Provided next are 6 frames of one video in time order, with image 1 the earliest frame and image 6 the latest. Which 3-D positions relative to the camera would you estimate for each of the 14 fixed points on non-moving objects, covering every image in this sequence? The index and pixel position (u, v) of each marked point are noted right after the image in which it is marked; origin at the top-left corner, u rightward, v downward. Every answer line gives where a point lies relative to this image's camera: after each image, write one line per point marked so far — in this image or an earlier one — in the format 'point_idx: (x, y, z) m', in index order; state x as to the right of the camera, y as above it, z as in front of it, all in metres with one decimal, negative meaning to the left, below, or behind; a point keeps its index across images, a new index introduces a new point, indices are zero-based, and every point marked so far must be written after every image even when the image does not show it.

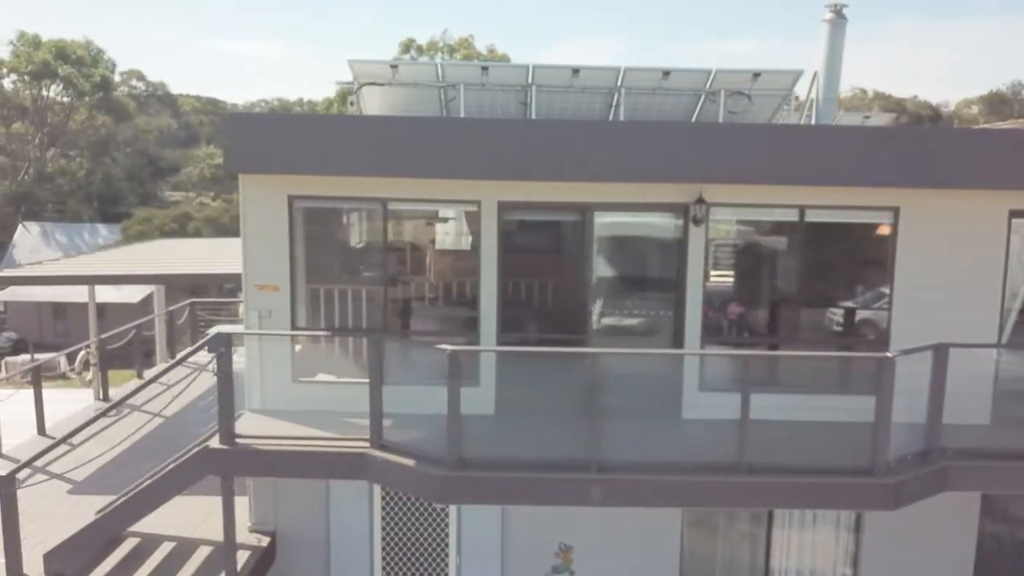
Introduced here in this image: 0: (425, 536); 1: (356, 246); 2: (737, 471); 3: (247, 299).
0: (-0.8, -2.2, +7.6) m
1: (-1.4, +0.4, +7.4) m
2: (+1.7, -1.4, +6.3) m
3: (-2.4, -0.1, +7.4) m
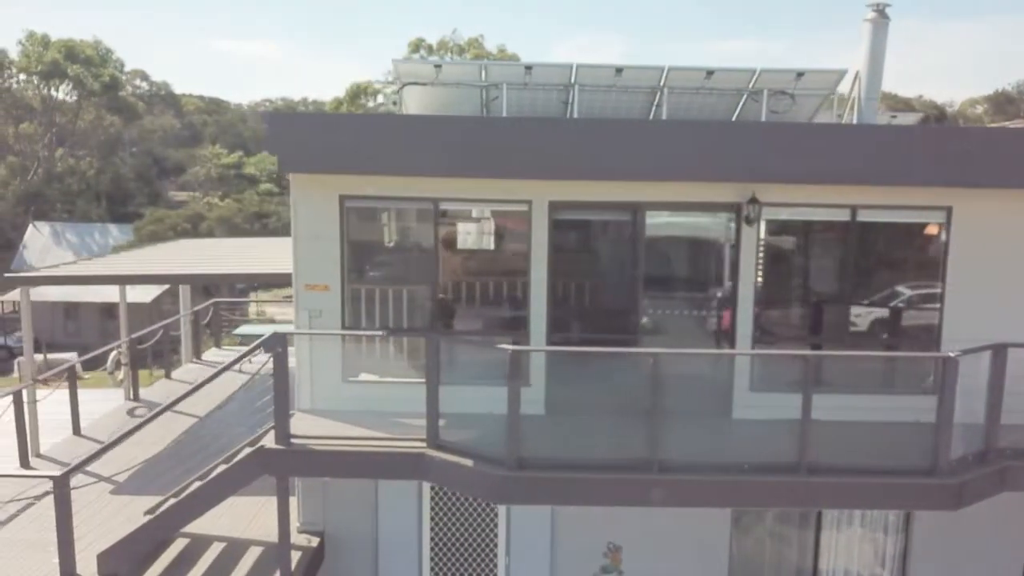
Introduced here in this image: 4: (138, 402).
0: (-0.3, -2.2, +7.6) m
1: (-1.0, +0.4, +7.4) m
2: (+2.2, -1.4, +6.2) m
3: (-1.9, -0.1, +7.4) m
4: (-5.3, -1.6, +11.8) m
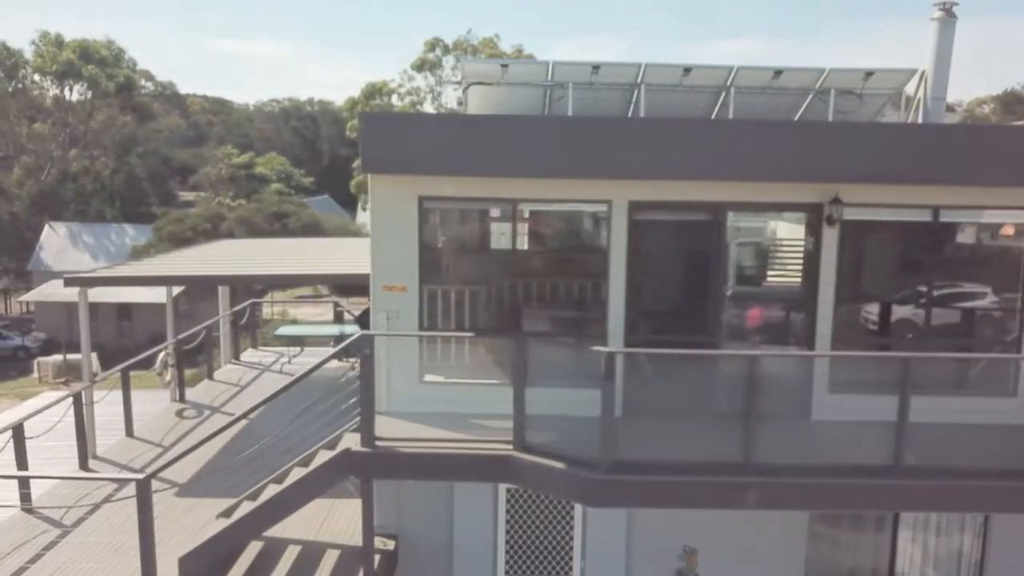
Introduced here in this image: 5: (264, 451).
0: (+0.4, -2.2, +7.5) m
1: (-0.3, +0.4, +7.3) m
2: (+2.8, -1.4, +6.2) m
3: (-1.2, -0.1, +7.3) m
4: (-4.6, -1.6, +11.7) m
5: (-2.6, -1.7, +8.7) m
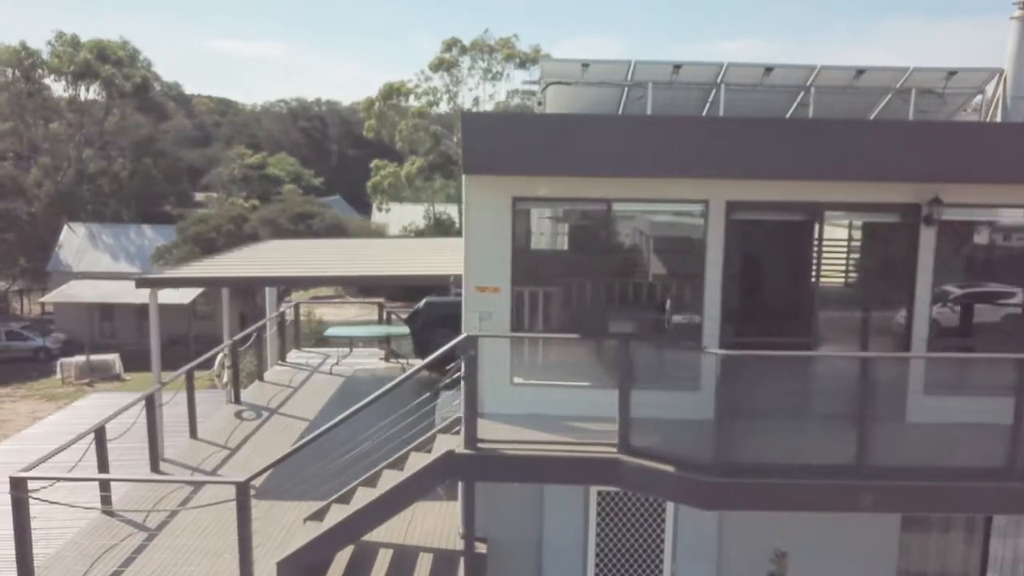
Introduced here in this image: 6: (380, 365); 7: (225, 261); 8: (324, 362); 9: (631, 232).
0: (+1.2, -2.2, +7.5) m
1: (+0.5, +0.4, +7.2) m
2: (+3.7, -1.4, +6.1) m
3: (-0.4, -0.1, +7.2) m
4: (-3.8, -1.6, +11.7) m
5: (-1.7, -1.7, +8.7) m
6: (-2.2, -1.3, +13.9) m
7: (-4.0, +0.4, +11.7) m
8: (-3.2, -1.2, +14.0) m
9: (+0.9, +0.5, +7.2) m
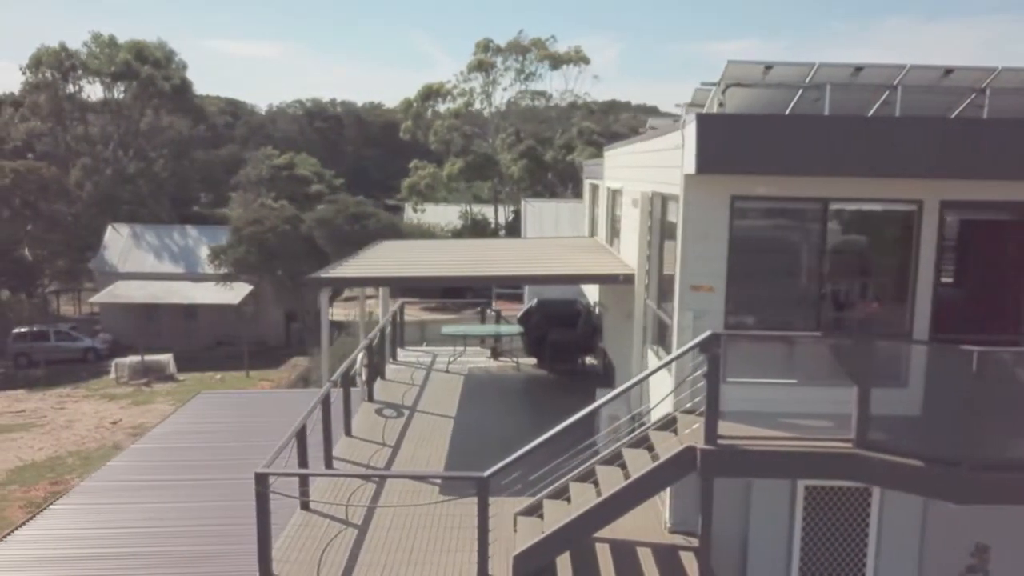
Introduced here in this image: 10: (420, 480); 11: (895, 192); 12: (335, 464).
0: (+3.1, -2.2, +7.6) m
1: (+2.4, +0.4, +7.4) m
2: (+5.6, -1.4, +6.3) m
3: (+1.5, -0.1, +7.4) m
4: (-1.9, -1.6, +11.8) m
5: (+0.2, -1.7, +8.8) m
6: (-0.3, -1.3, +14.0) m
7: (-2.2, +0.4, +11.8) m
8: (-1.3, -1.2, +14.1) m
9: (+2.8, +0.5, +7.4) m
10: (-1.0, -2.1, +8.9) m
11: (+3.3, +0.9, +7.3) m
12: (-2.0, -2.0, +9.3) m
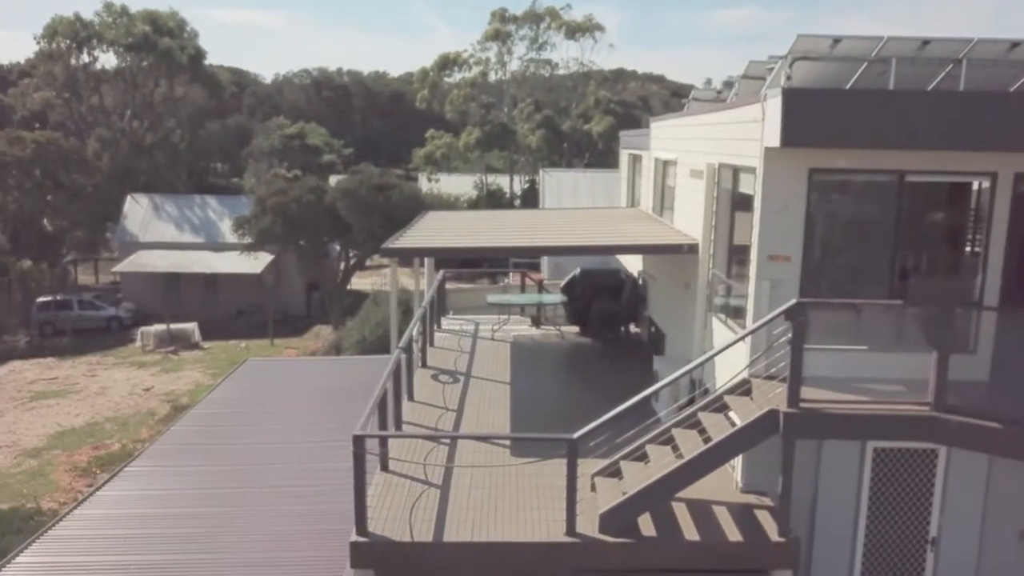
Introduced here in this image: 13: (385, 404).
0: (+3.8, -1.9, +7.9) m
1: (+3.2, +0.7, +7.6) m
2: (+6.3, -1.1, +6.5) m
3: (+2.2, +0.2, +7.6) m
4: (-1.2, -1.2, +12.0) m
5: (+0.9, -1.4, +9.1) m
6: (+0.4, -0.8, +14.3) m
7: (-1.4, +0.8, +12.0) m
8: (-0.5, -0.7, +14.4) m
9: (+3.6, +0.8, +7.5) m
10: (-0.2, -1.7, +9.2) m
11: (+4.1, +1.1, +7.5) m
12: (-1.3, -1.6, +9.6) m
13: (-1.3, -1.2, +8.4) m
